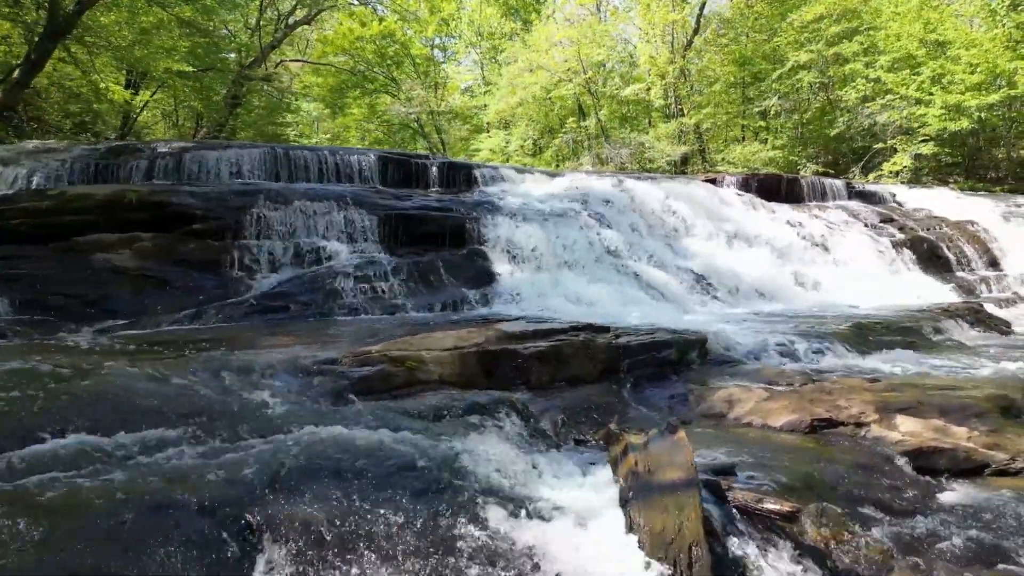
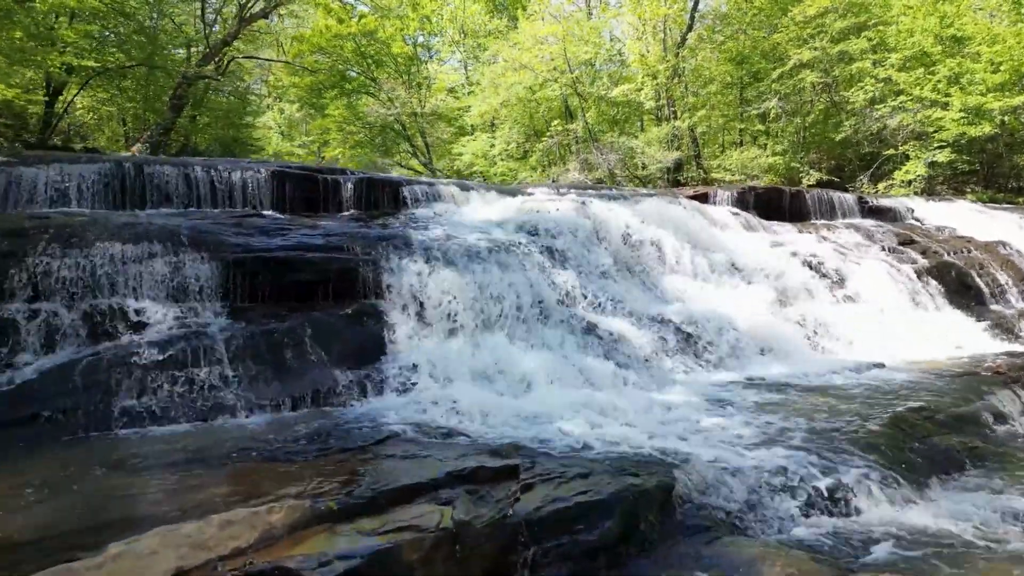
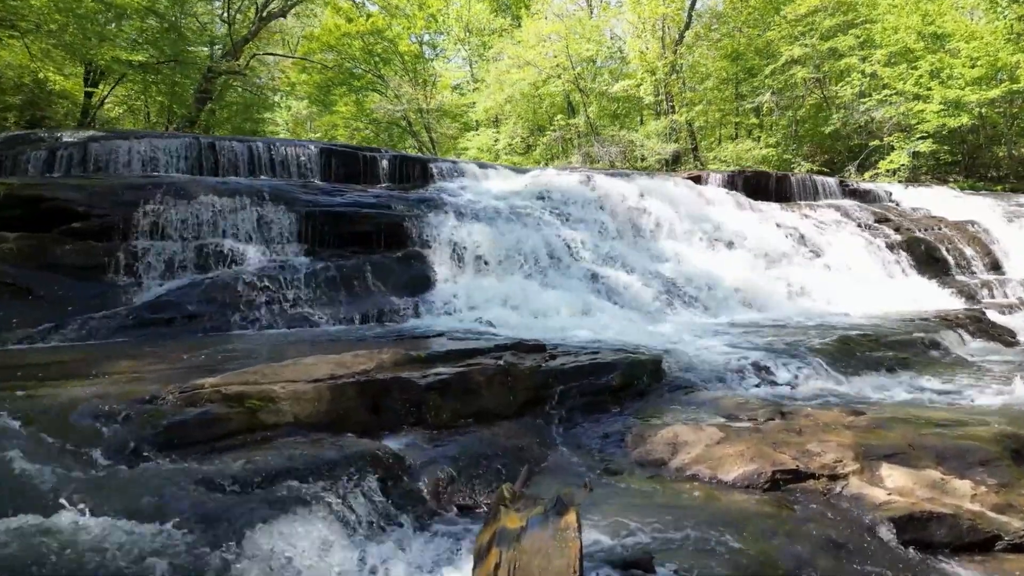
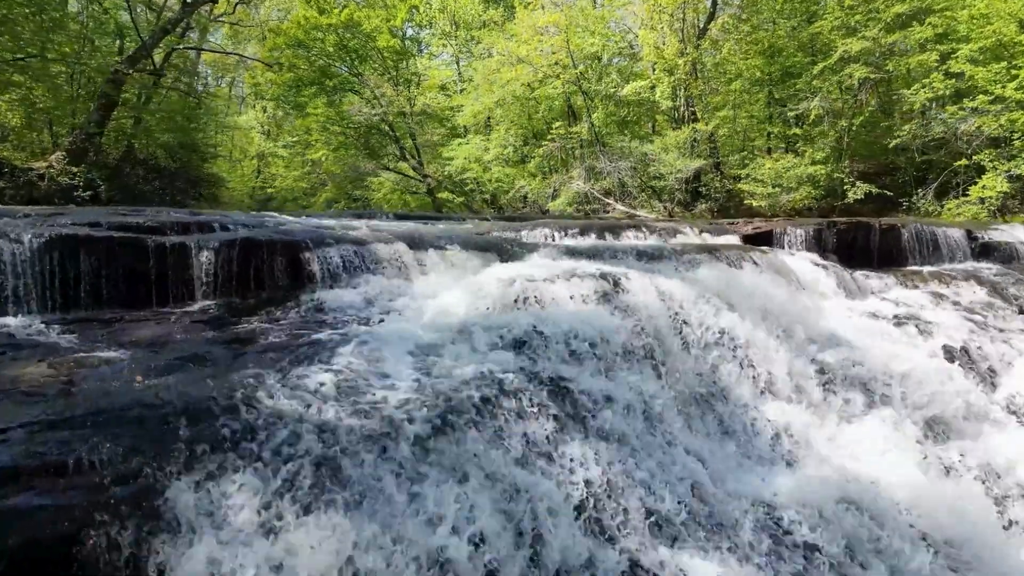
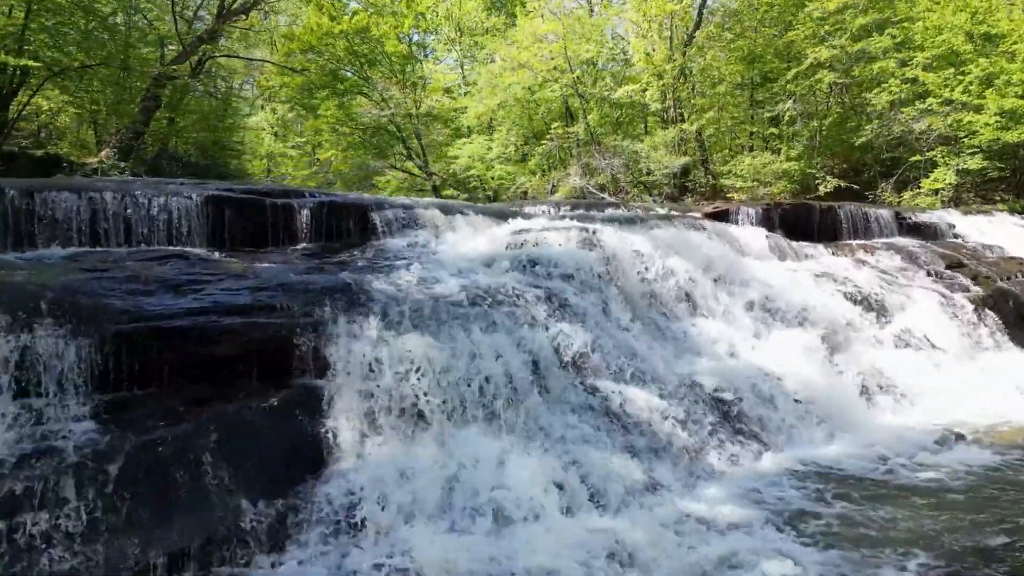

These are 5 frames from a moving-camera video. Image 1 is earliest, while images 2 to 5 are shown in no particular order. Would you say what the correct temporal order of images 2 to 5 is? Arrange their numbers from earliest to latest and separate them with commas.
3, 2, 5, 4
